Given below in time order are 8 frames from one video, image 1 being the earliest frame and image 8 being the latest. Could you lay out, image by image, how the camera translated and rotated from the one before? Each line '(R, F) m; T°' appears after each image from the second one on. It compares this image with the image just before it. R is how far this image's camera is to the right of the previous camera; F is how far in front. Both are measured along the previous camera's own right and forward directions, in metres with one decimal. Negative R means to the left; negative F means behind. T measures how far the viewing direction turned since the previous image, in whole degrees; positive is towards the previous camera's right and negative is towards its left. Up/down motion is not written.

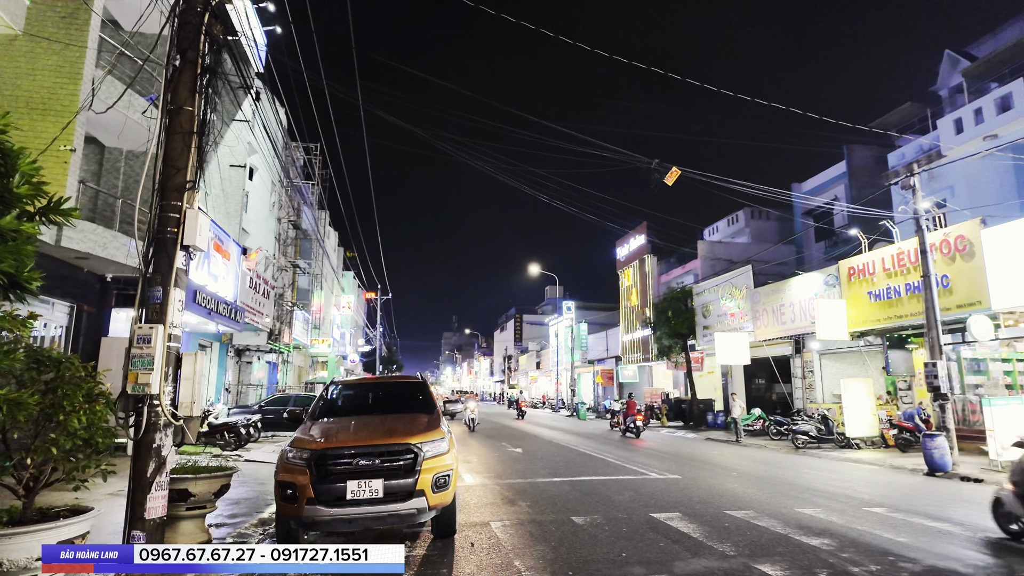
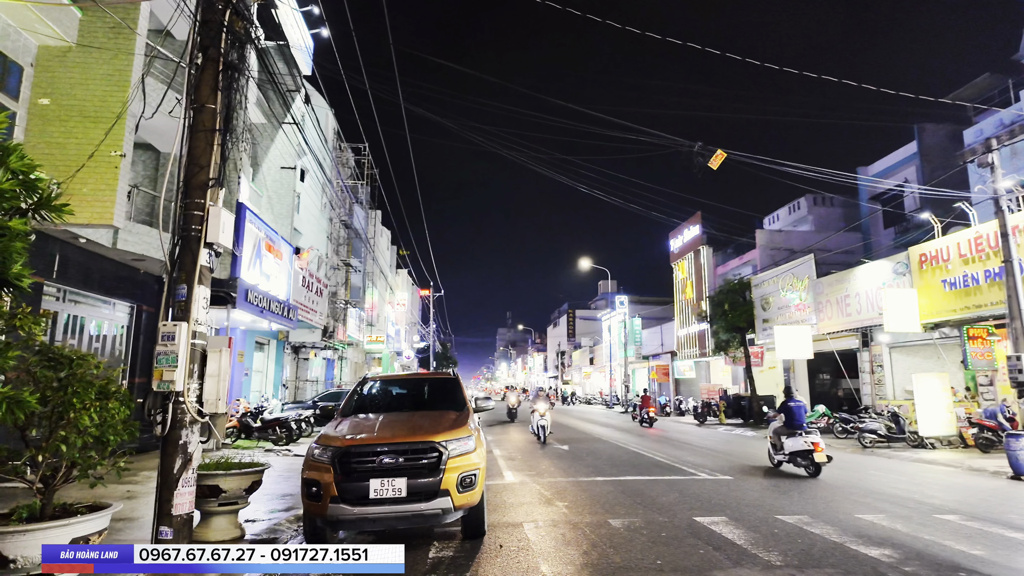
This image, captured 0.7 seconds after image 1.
(+0.3, +0.3) m; -5°
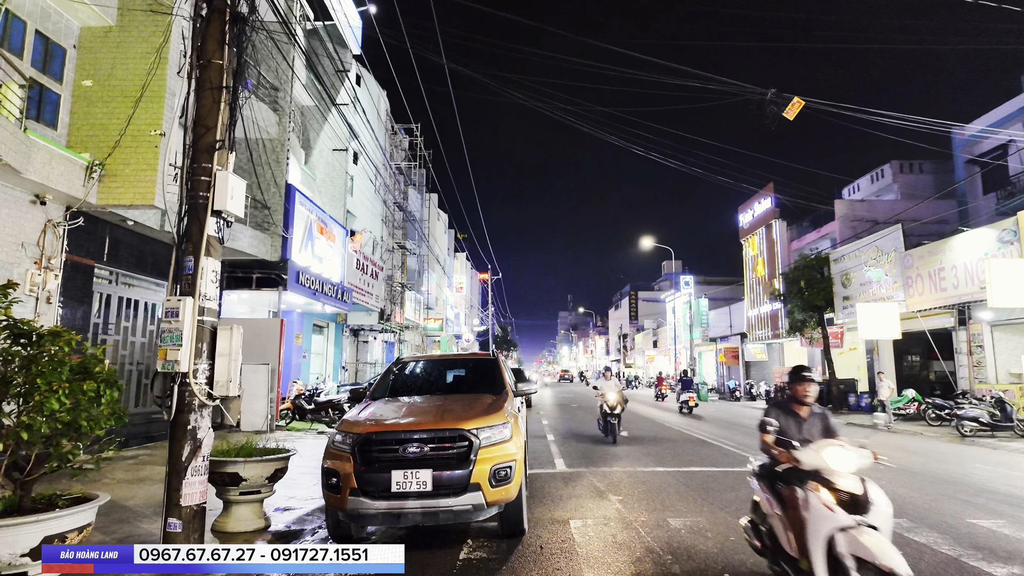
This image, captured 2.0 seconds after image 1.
(+0.2, +0.7) m; -6°
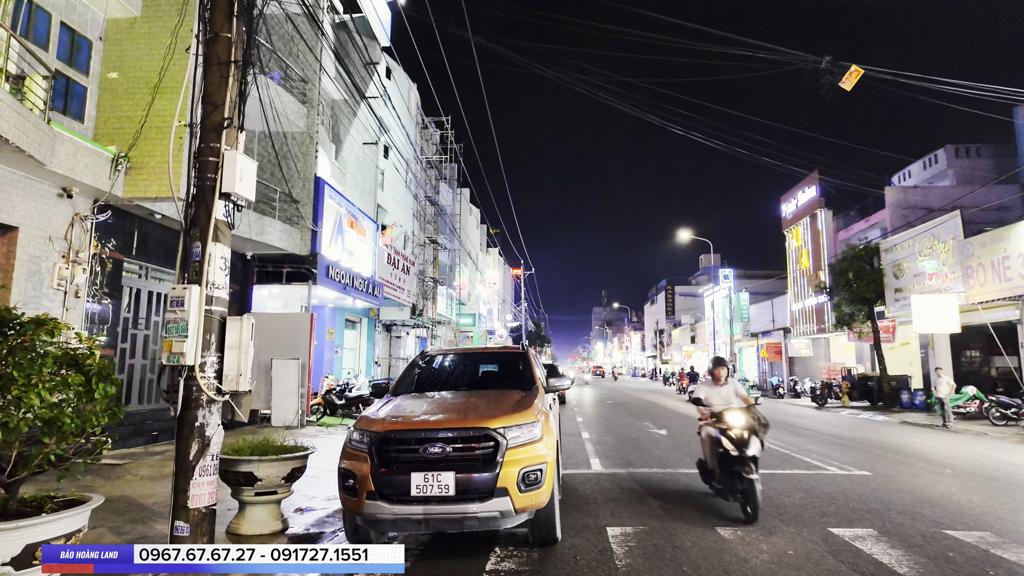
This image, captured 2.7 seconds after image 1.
(0.0, +0.4) m; -3°
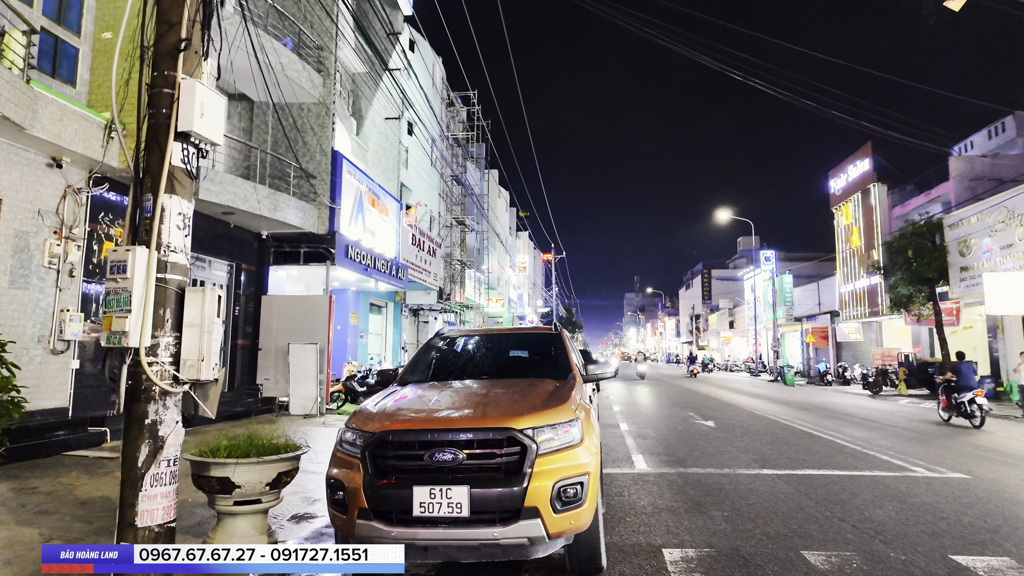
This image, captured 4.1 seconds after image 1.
(0.0, +1.0) m; -3°
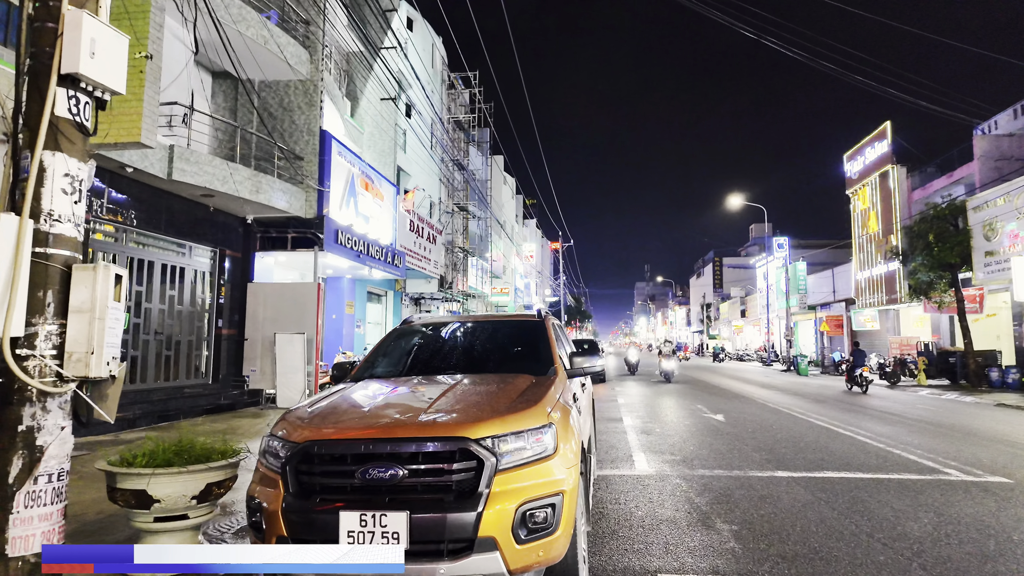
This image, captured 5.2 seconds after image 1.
(+0.3, +0.7) m; -1°
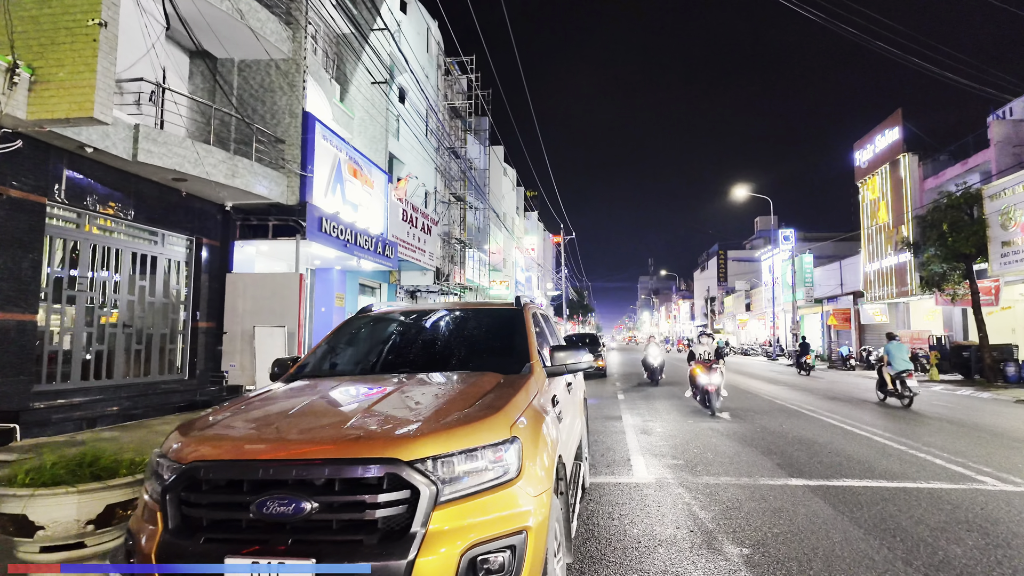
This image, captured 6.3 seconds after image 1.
(+0.2, +0.7) m; 0°
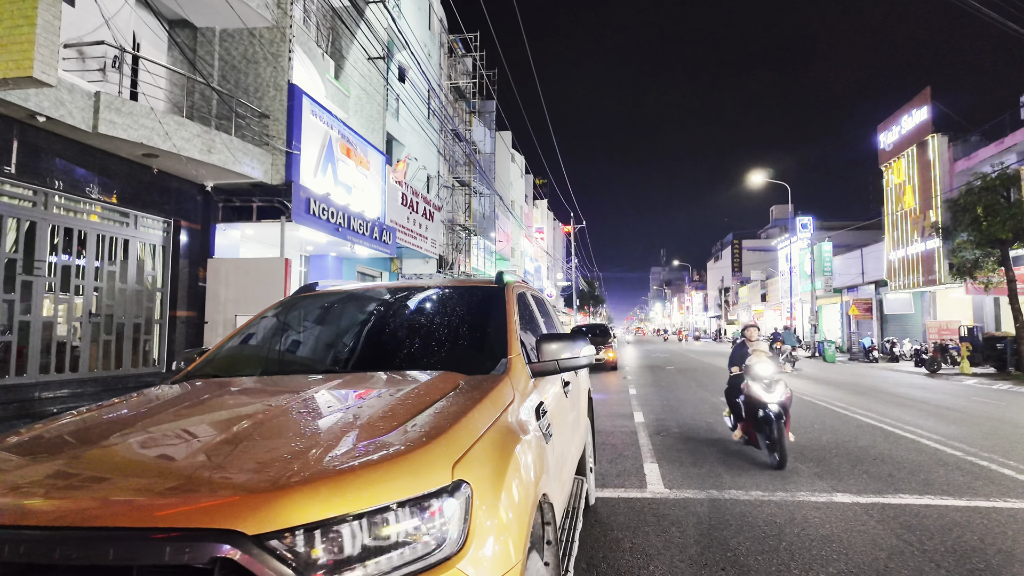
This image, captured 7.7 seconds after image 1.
(+0.2, +0.9) m; -1°
